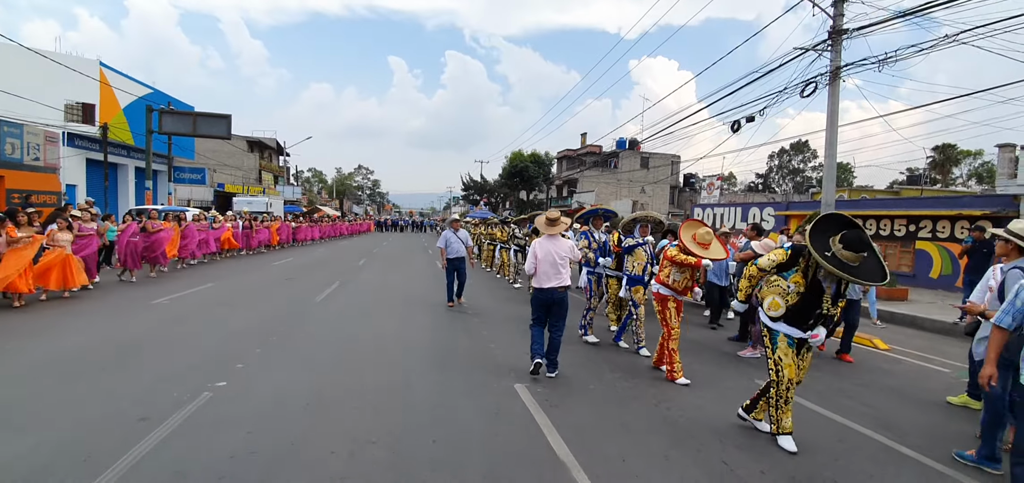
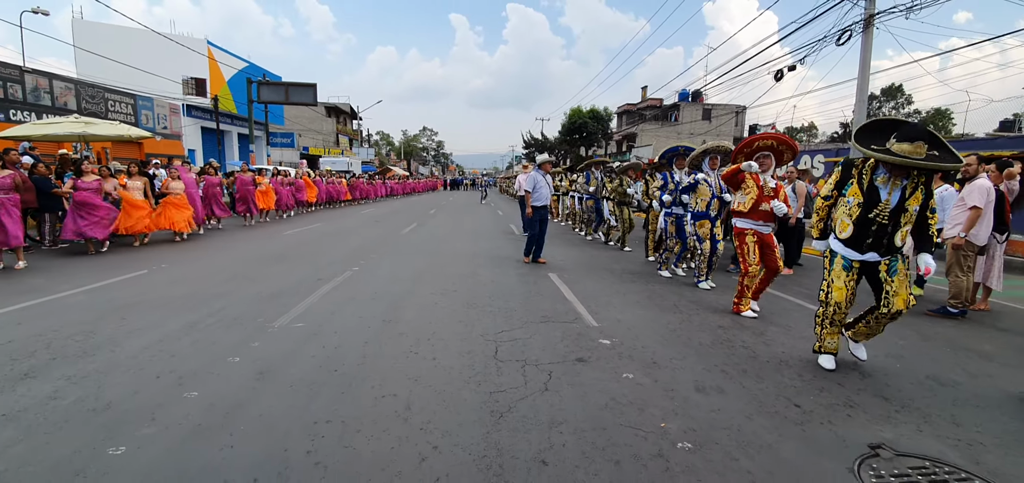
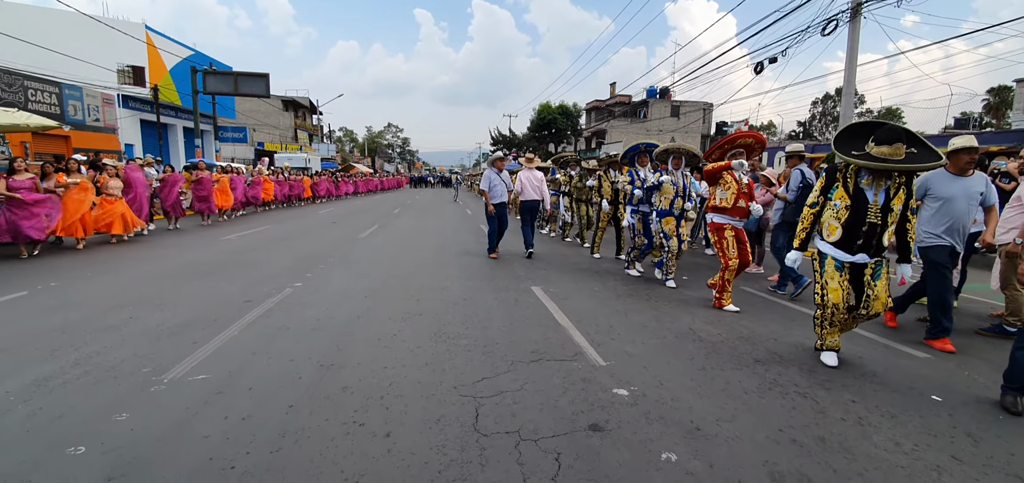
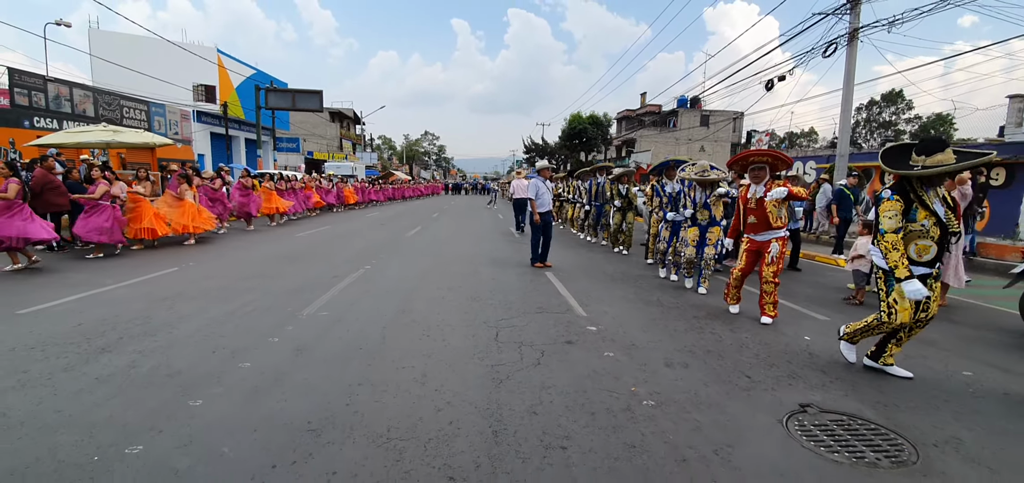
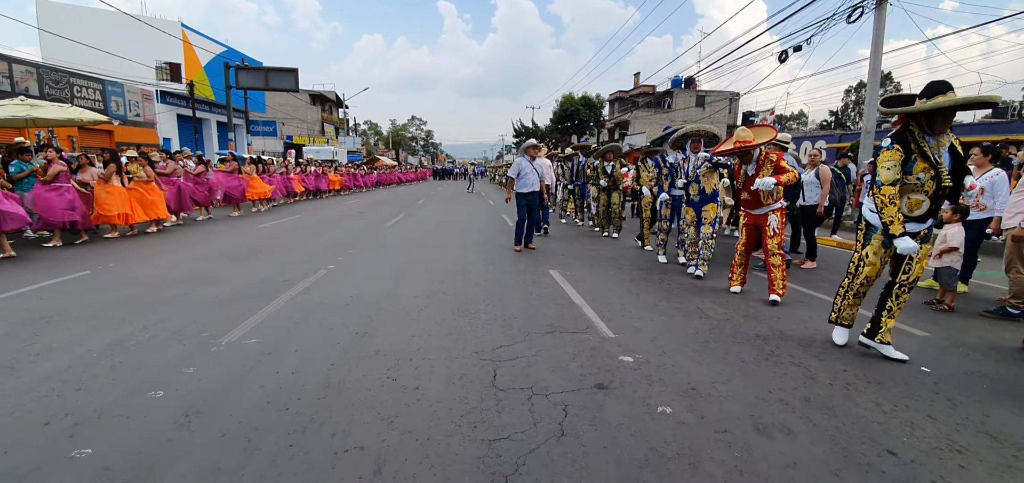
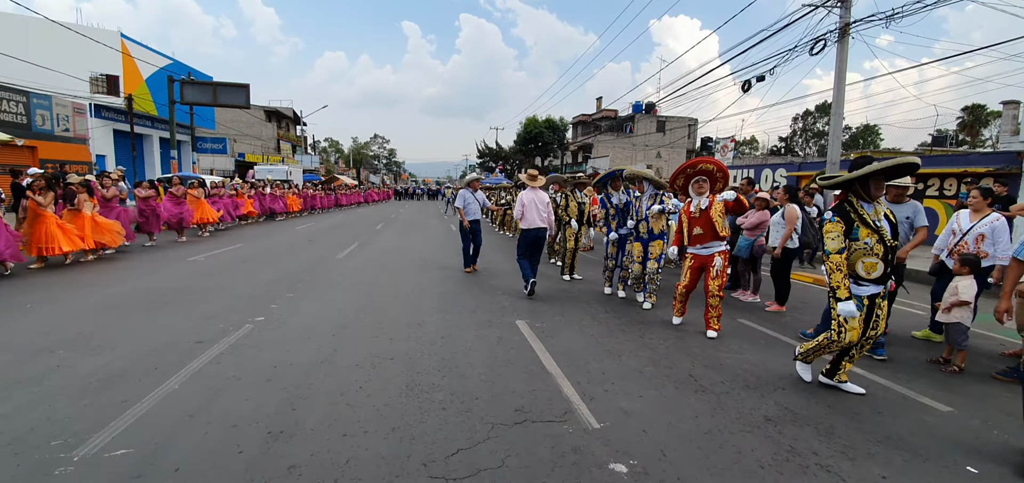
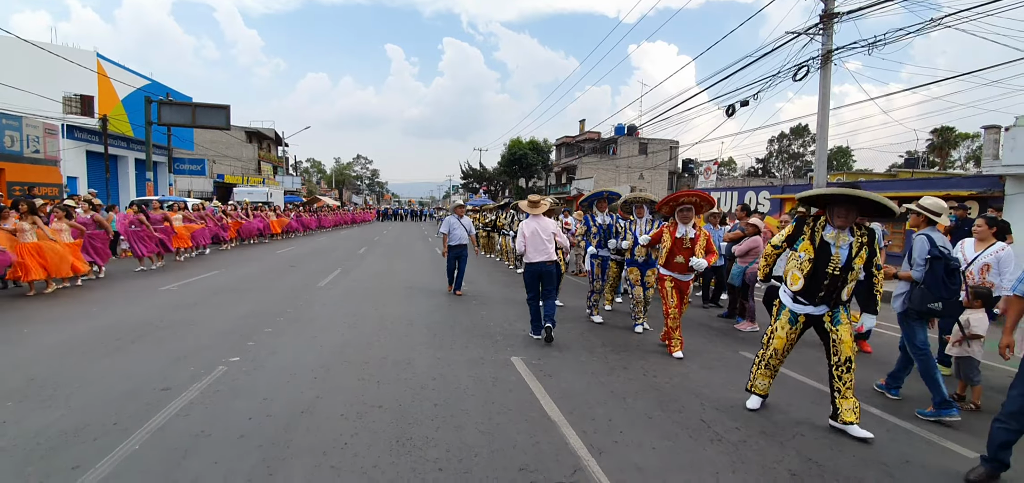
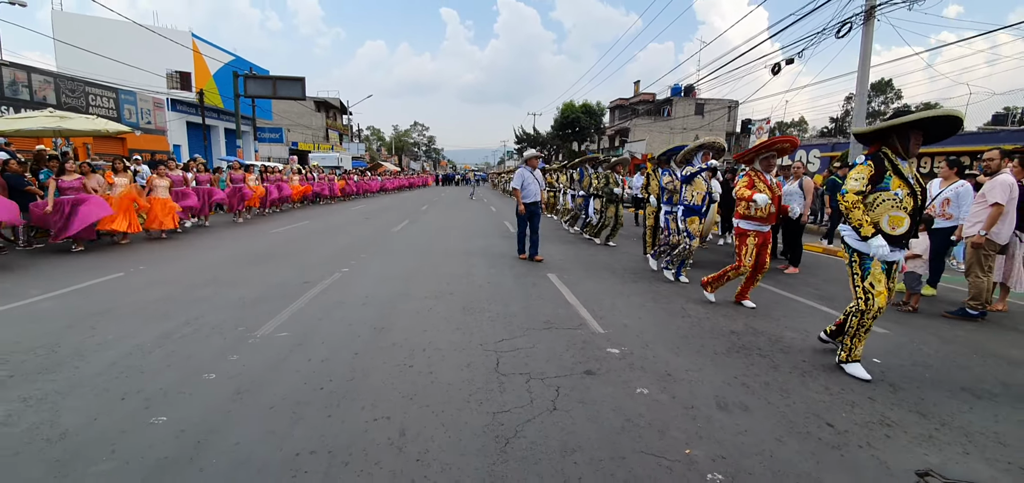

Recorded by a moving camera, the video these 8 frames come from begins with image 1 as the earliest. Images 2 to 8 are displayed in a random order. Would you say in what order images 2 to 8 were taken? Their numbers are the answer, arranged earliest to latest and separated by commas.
7, 6, 3, 5, 8, 2, 4
